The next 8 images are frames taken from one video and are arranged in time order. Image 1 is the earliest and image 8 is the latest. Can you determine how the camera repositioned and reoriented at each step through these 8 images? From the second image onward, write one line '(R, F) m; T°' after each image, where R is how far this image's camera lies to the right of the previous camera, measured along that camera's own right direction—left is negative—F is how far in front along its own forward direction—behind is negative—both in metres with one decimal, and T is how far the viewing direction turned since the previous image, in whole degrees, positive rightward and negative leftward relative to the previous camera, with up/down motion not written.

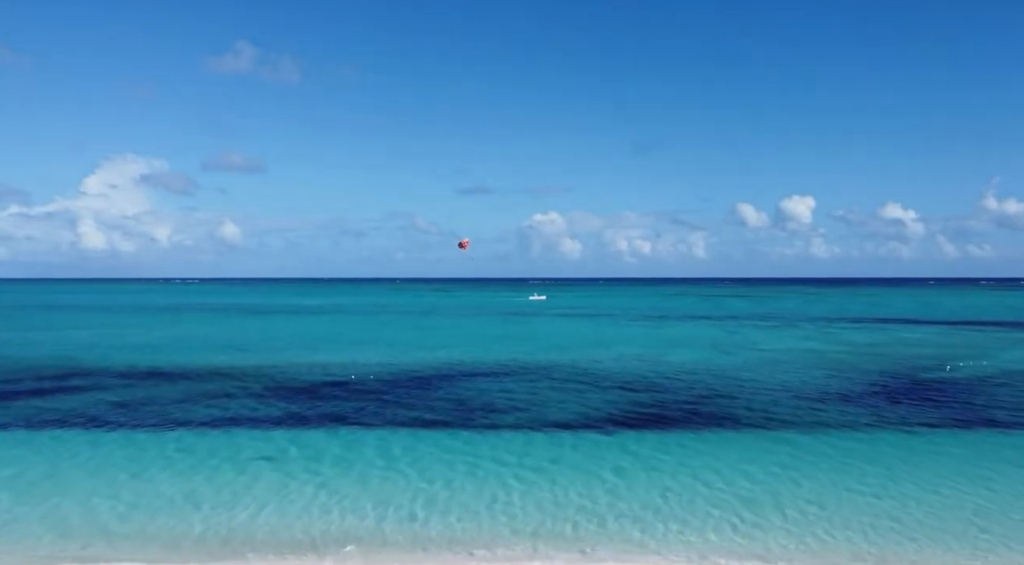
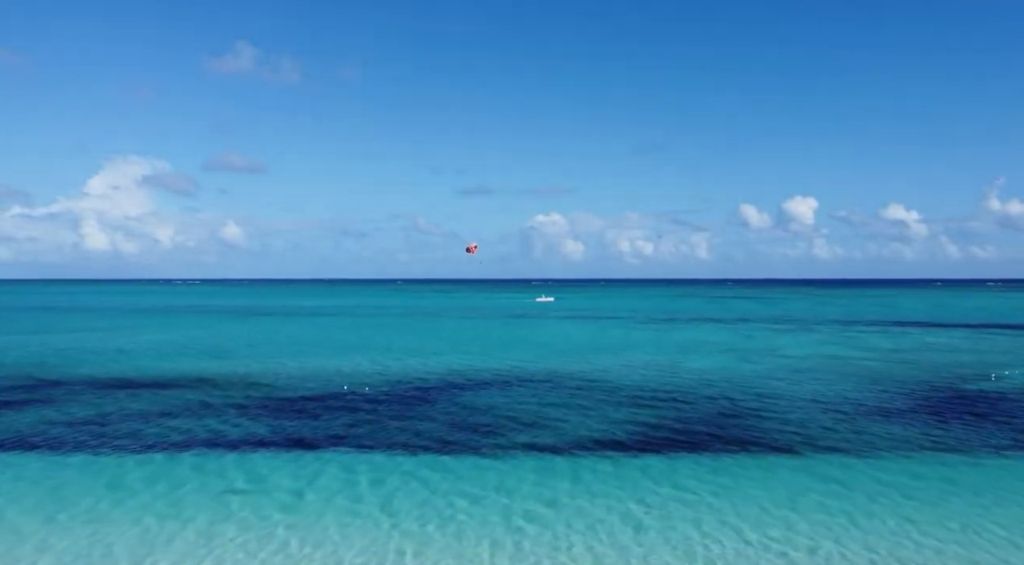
(0.0, +1.4) m; 0°
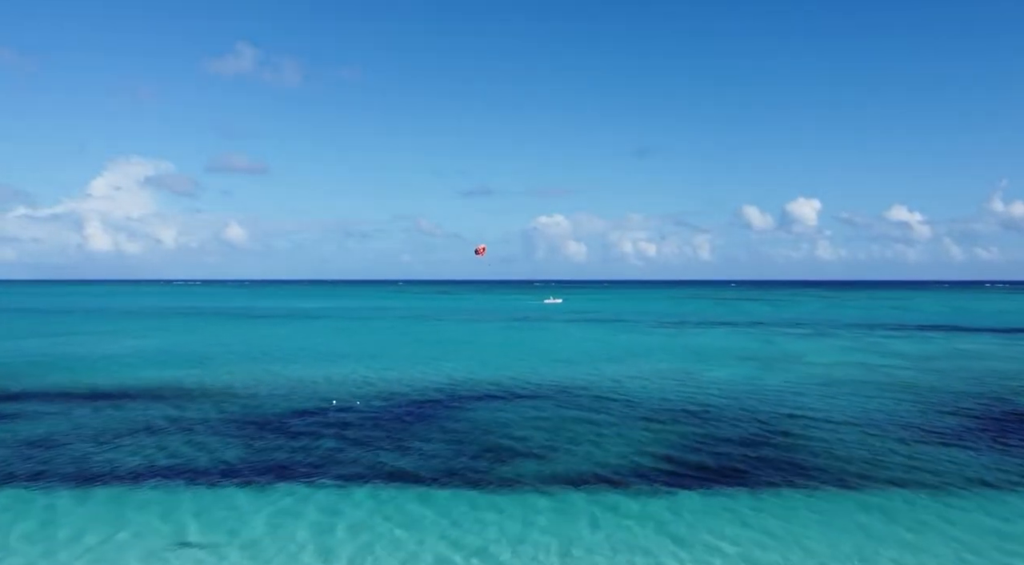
(0.0, +1.4) m; 0°
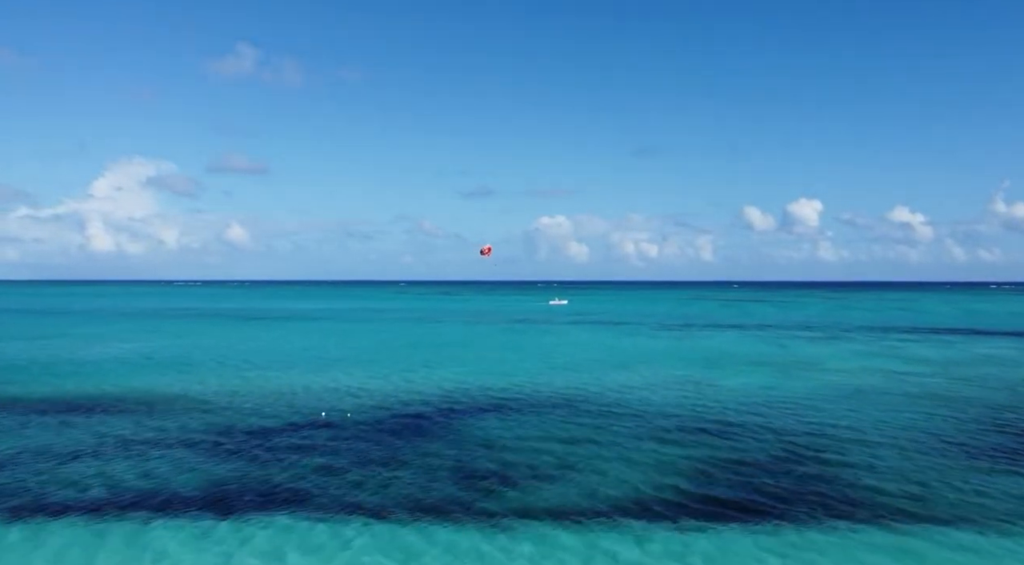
(0.0, +0.9) m; 0°
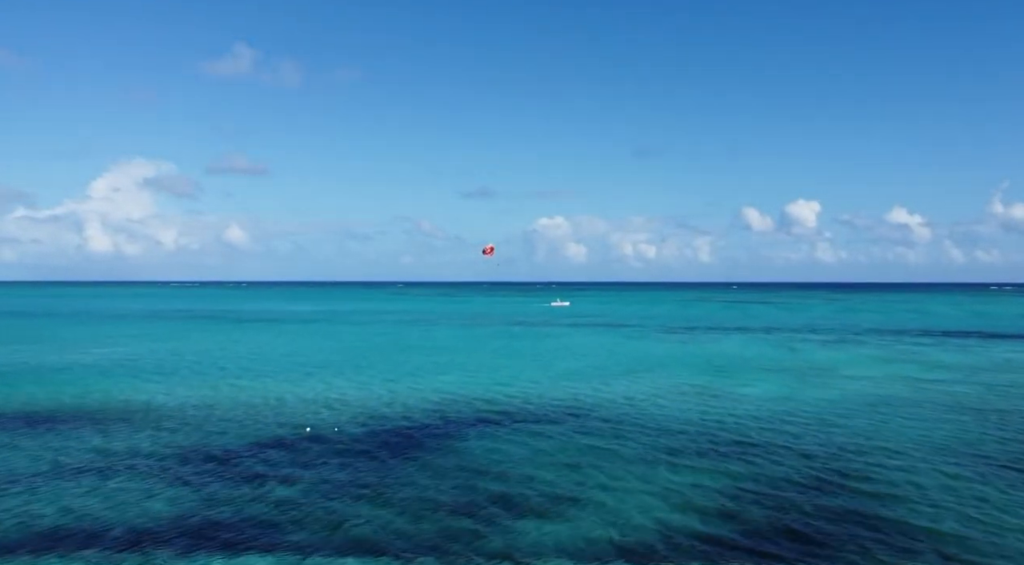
(-0.1, +0.8) m; 0°
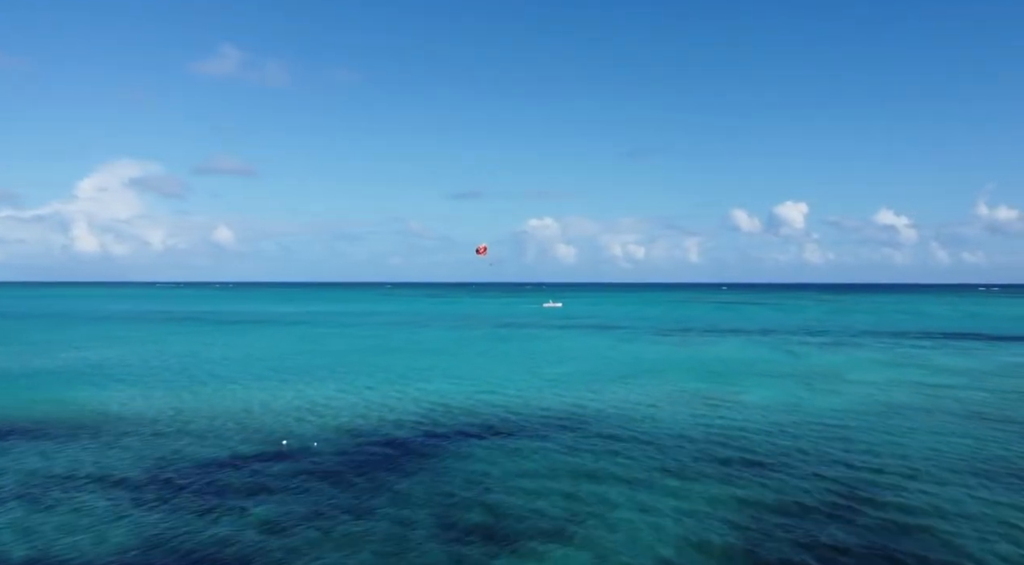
(0.0, +0.7) m; +1°
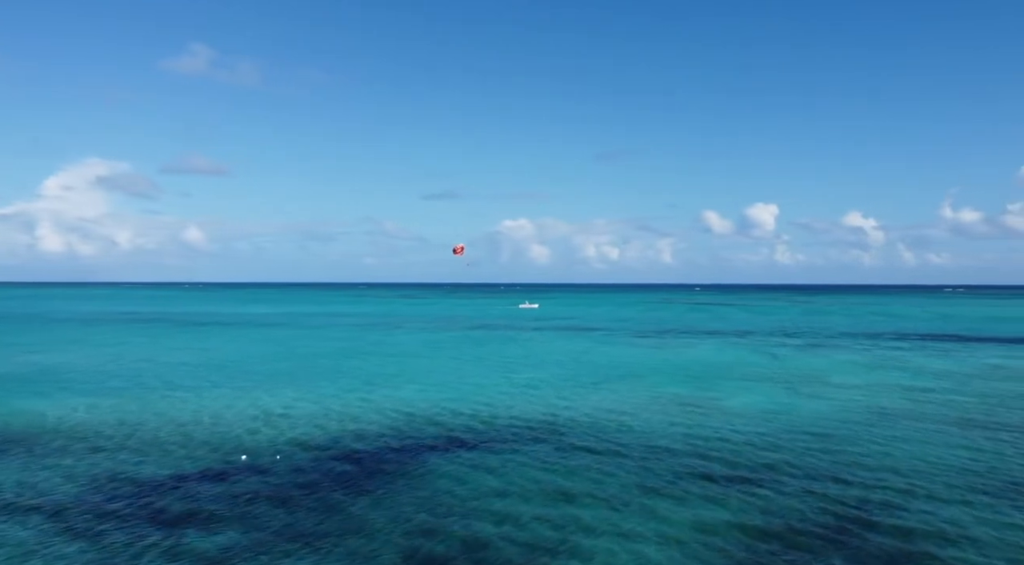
(0.0, +0.6) m; +2°
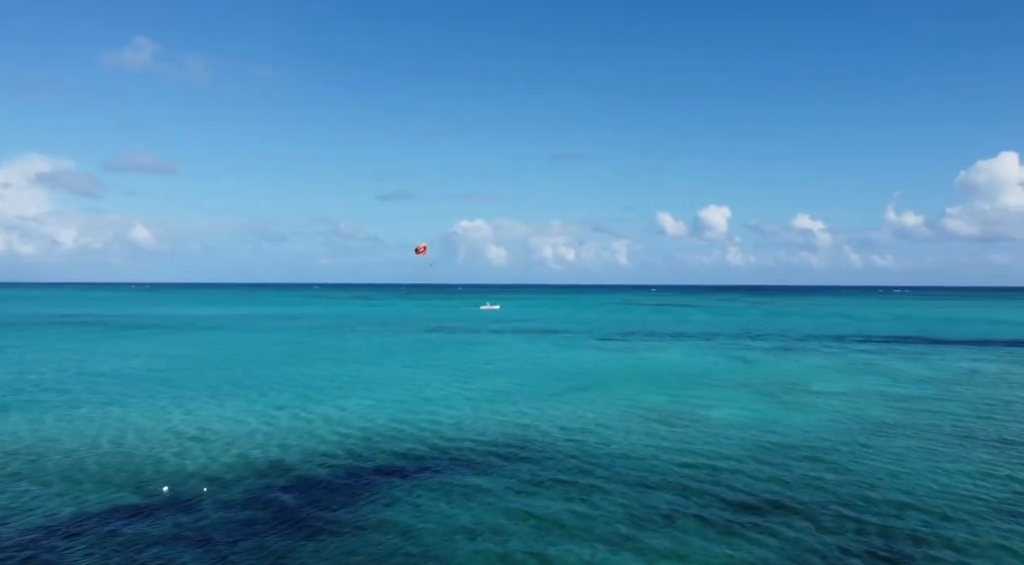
(-0.1, +1.2) m; +3°
